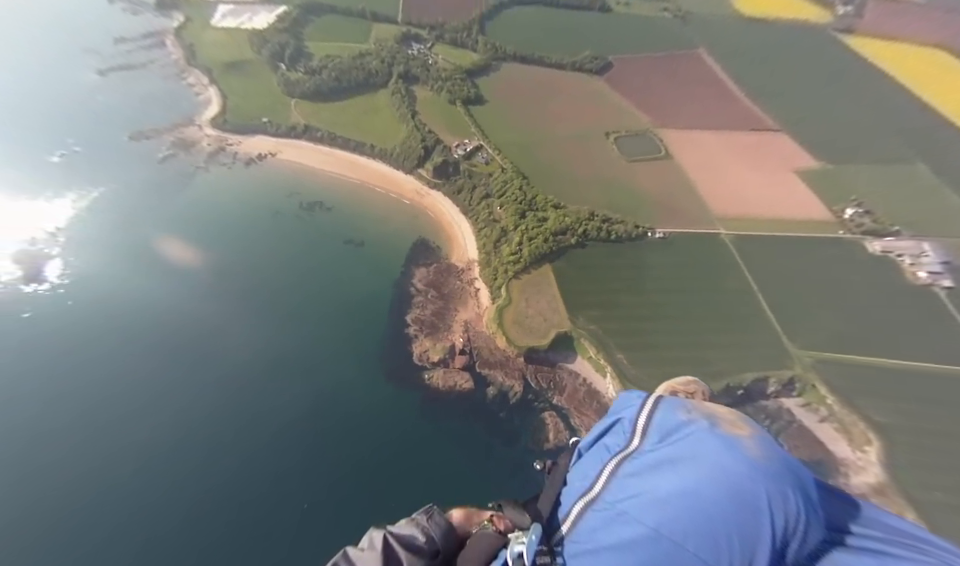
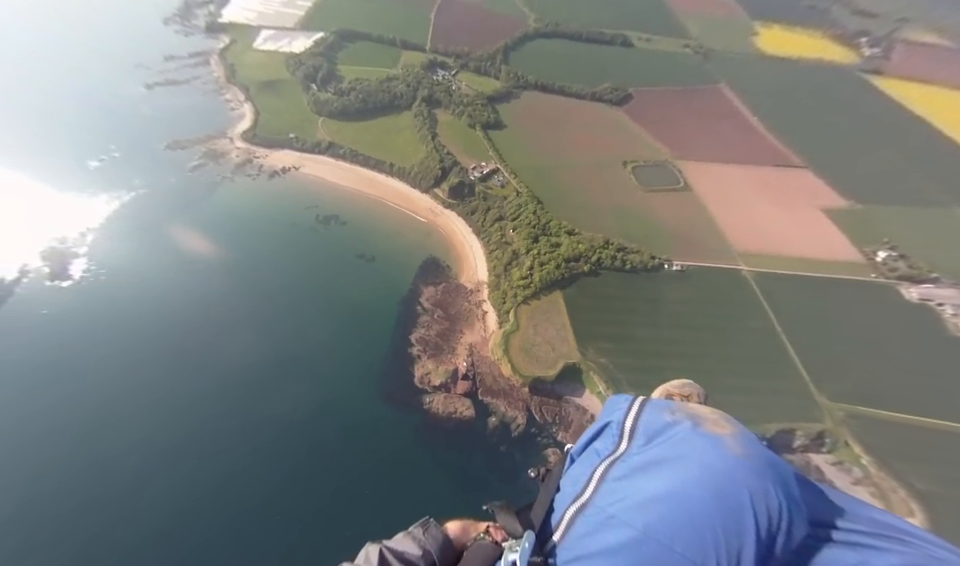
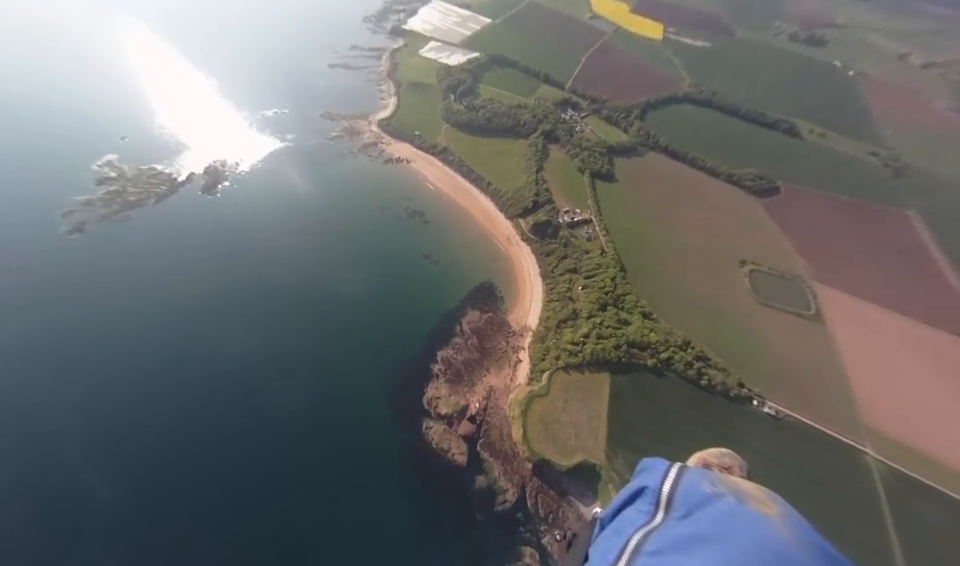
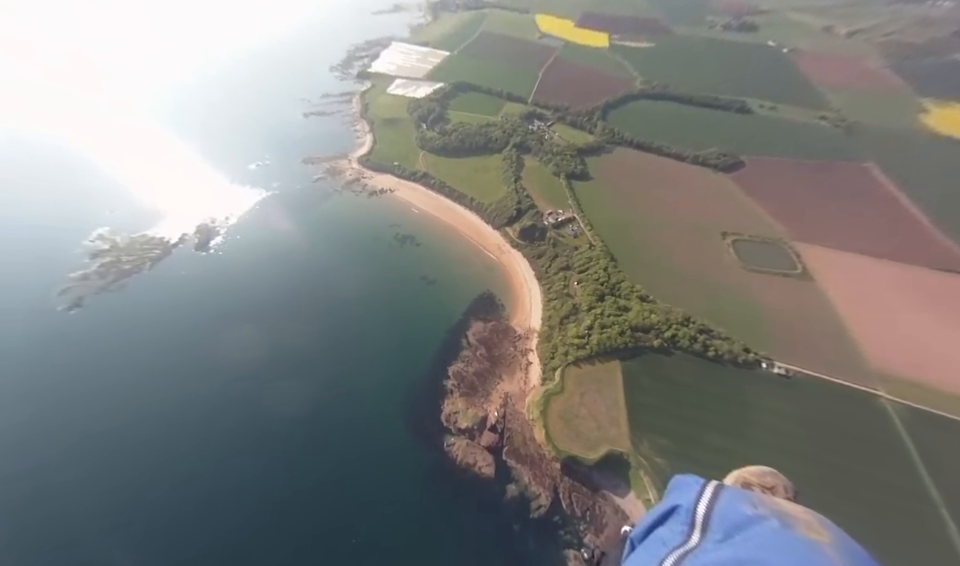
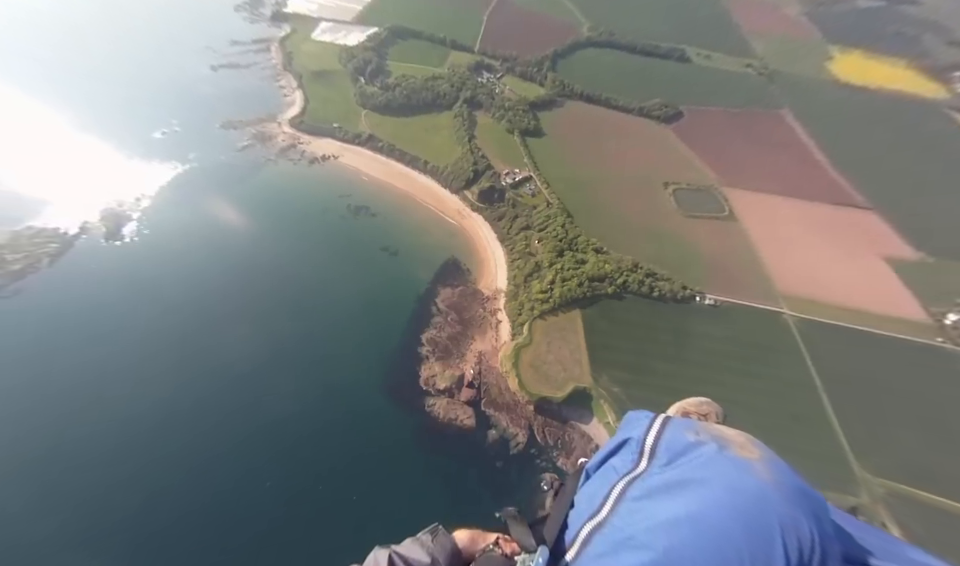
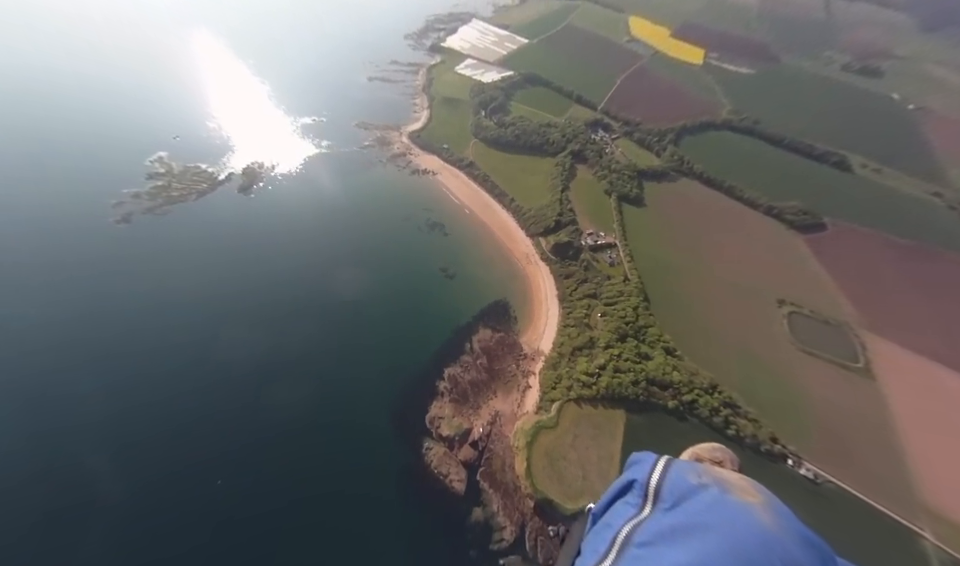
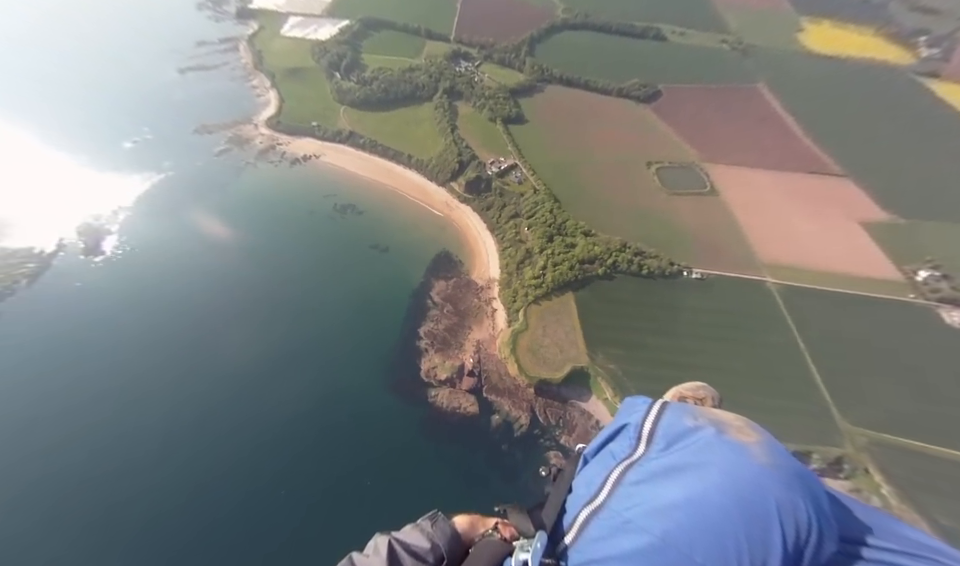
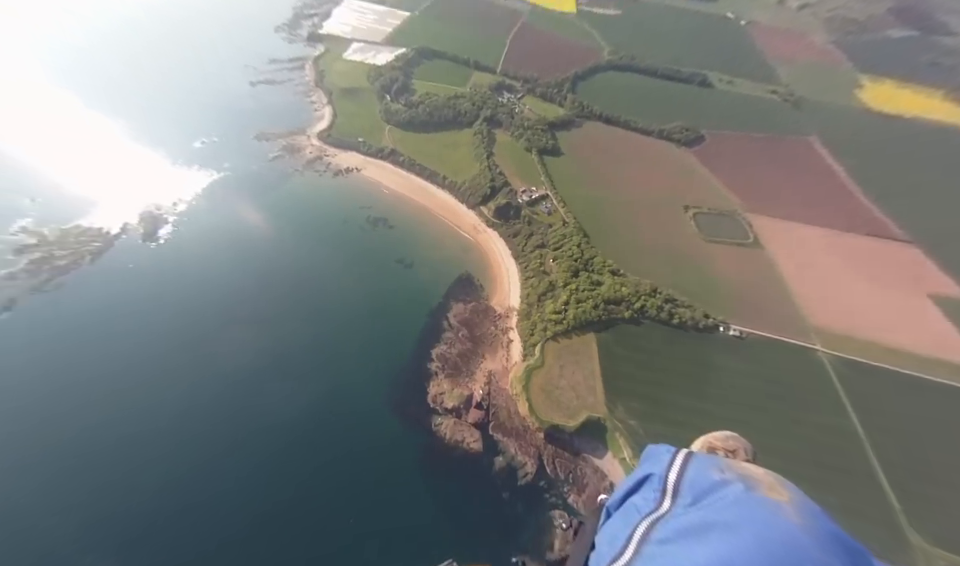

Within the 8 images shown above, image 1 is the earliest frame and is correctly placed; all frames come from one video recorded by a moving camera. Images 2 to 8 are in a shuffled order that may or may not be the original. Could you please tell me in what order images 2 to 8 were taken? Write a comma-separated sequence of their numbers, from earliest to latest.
2, 7, 5, 8, 4, 3, 6
